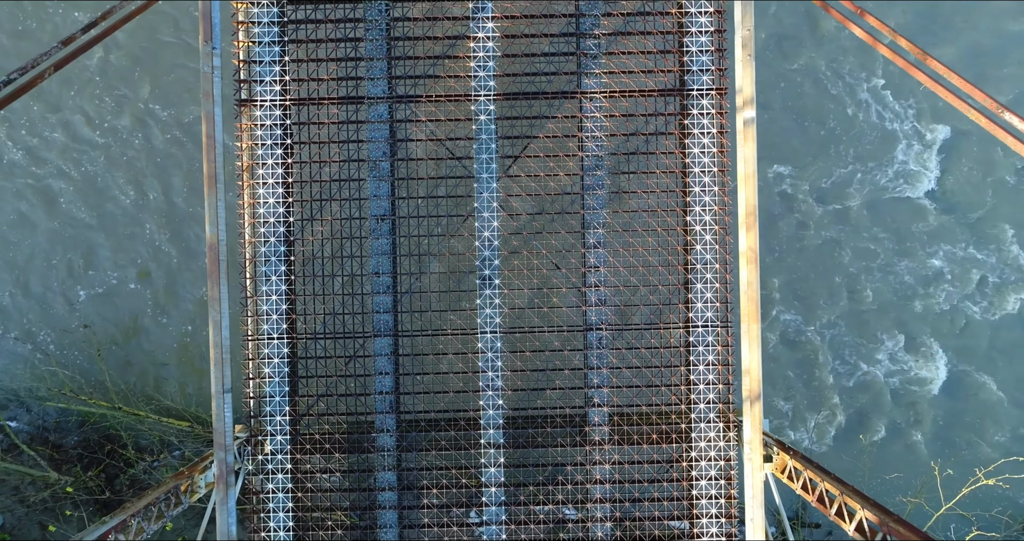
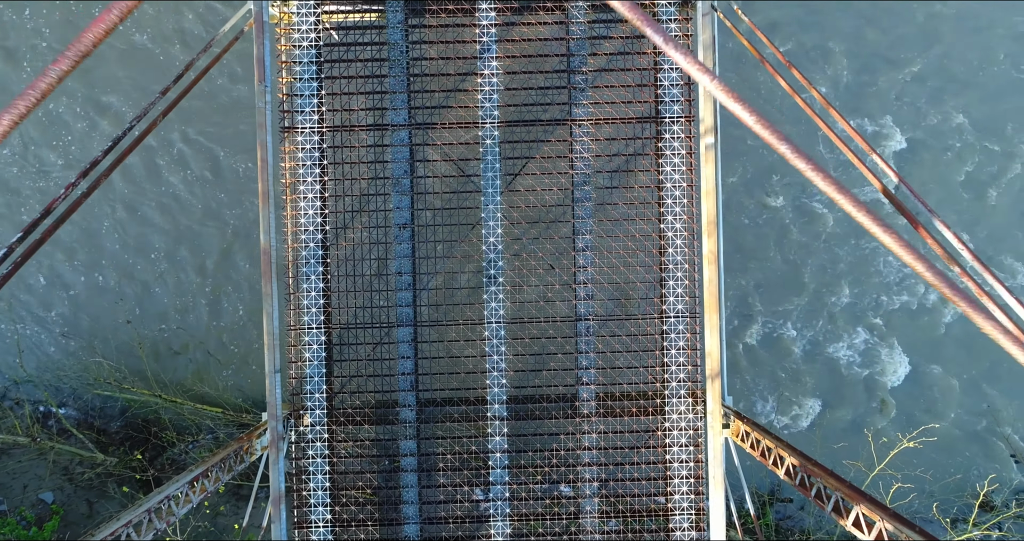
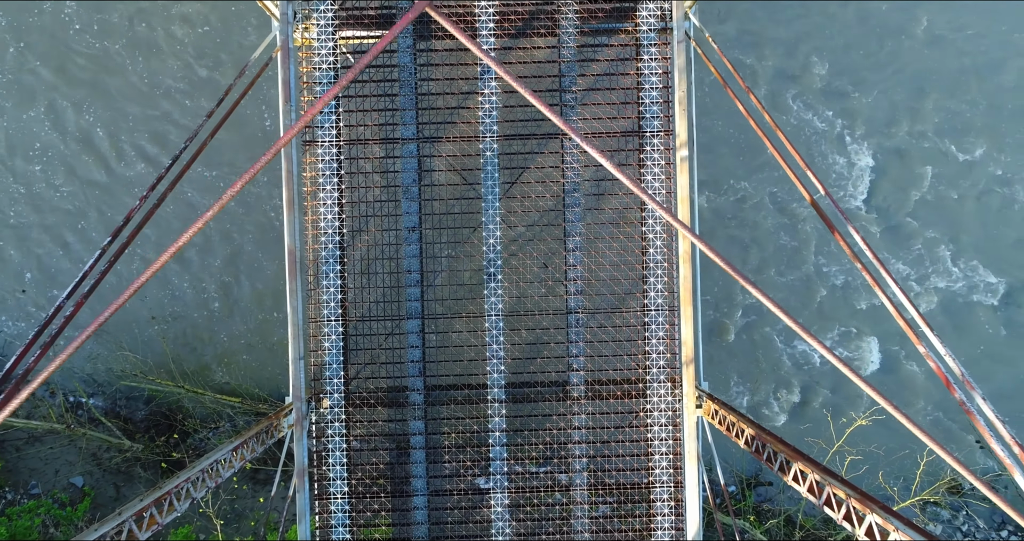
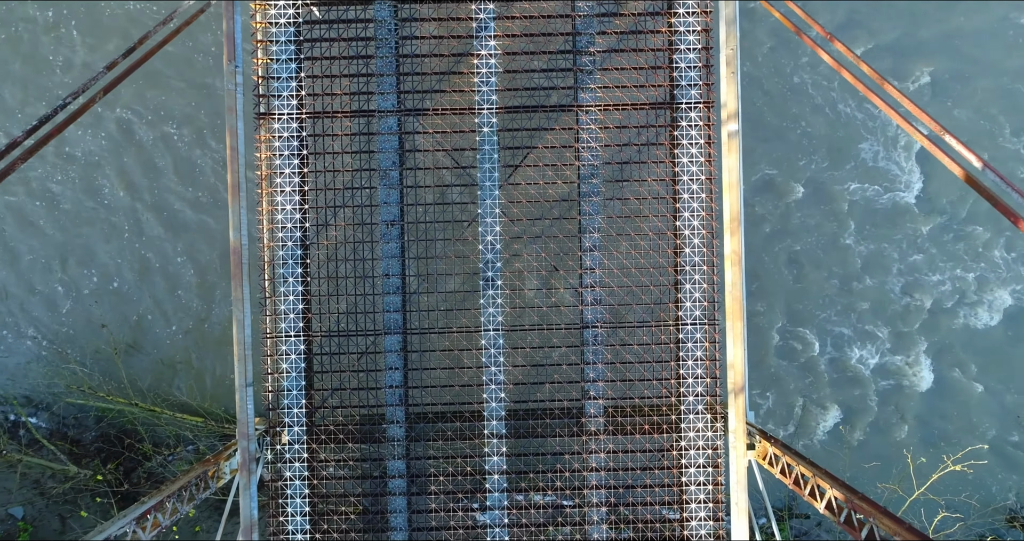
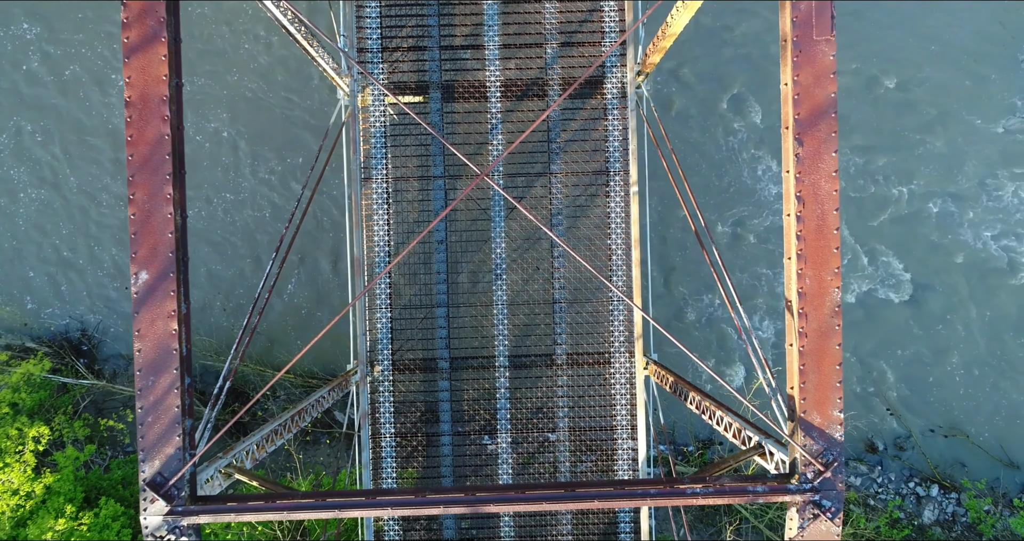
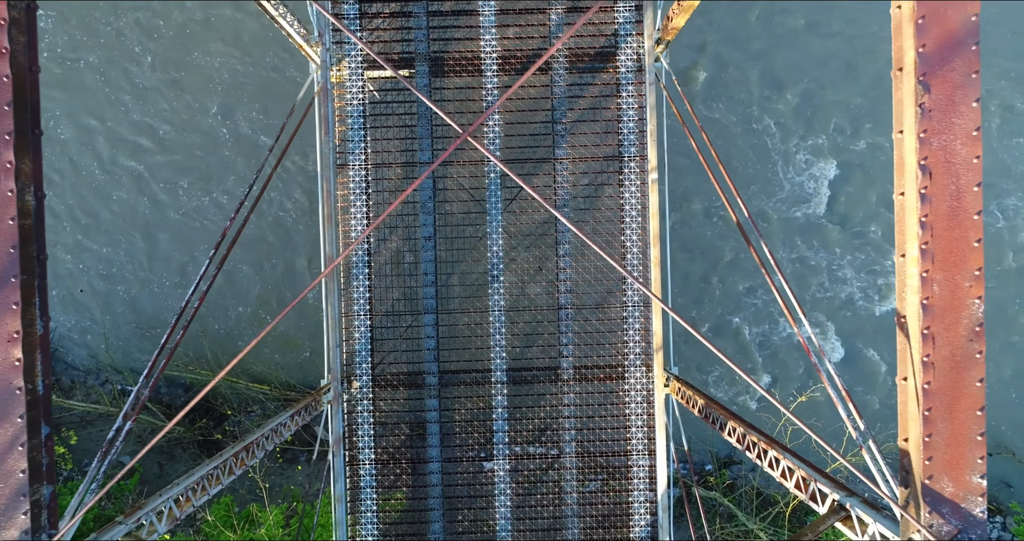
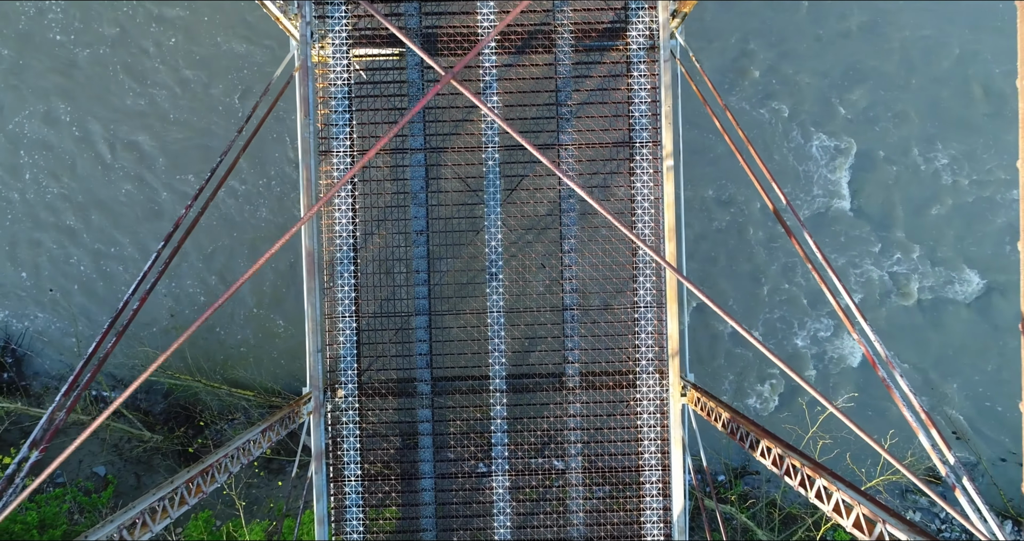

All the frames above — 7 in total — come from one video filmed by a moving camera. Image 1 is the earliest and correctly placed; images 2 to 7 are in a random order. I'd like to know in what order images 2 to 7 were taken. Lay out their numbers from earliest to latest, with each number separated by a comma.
4, 2, 3, 7, 6, 5
